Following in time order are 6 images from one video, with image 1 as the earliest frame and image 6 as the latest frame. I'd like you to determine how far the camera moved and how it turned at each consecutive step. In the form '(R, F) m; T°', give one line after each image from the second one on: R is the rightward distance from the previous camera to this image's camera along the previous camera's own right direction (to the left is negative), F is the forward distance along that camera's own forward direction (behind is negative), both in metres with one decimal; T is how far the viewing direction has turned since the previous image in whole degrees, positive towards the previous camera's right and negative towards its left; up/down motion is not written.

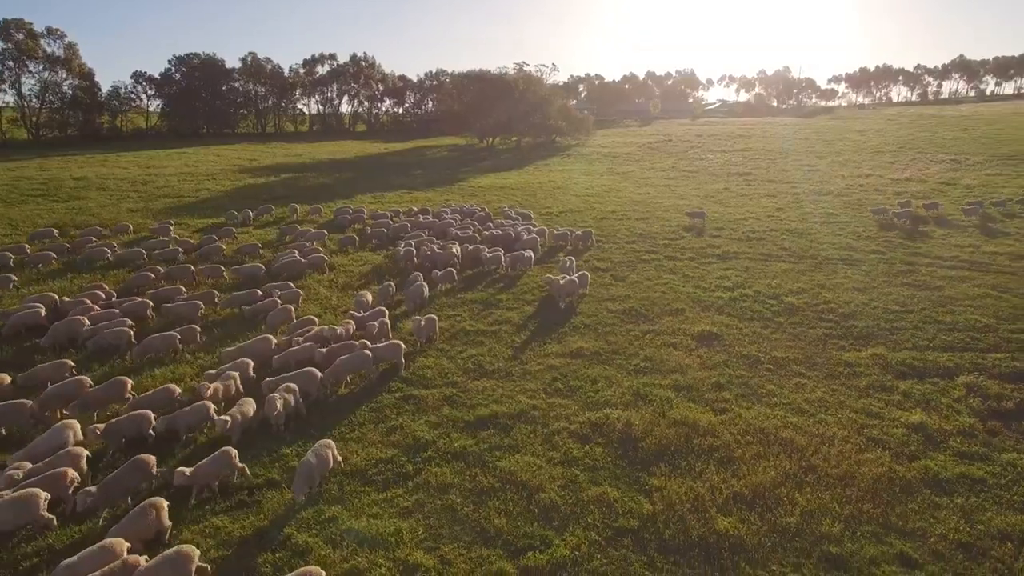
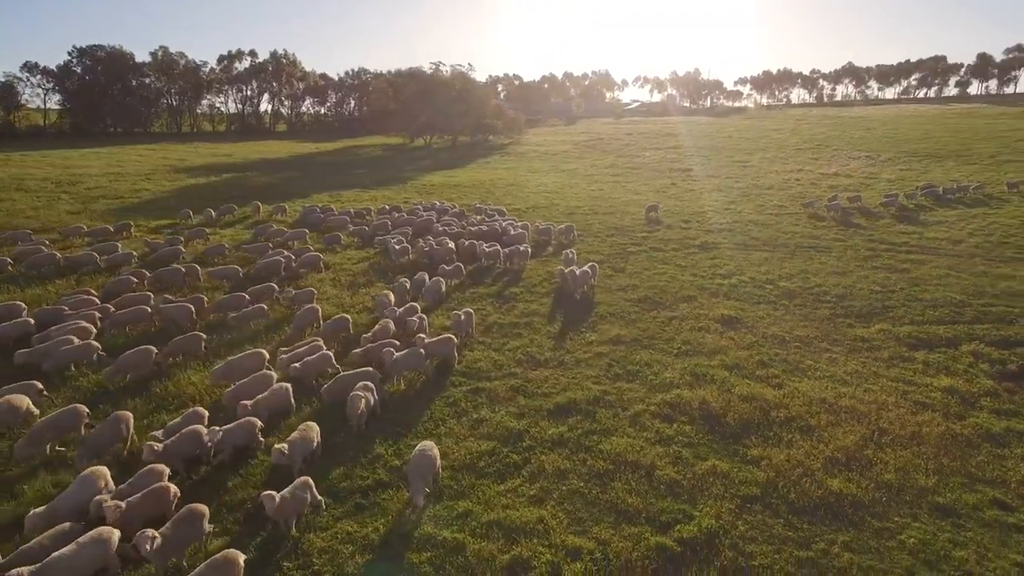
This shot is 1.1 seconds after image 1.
(-2.8, +0.1) m; +8°
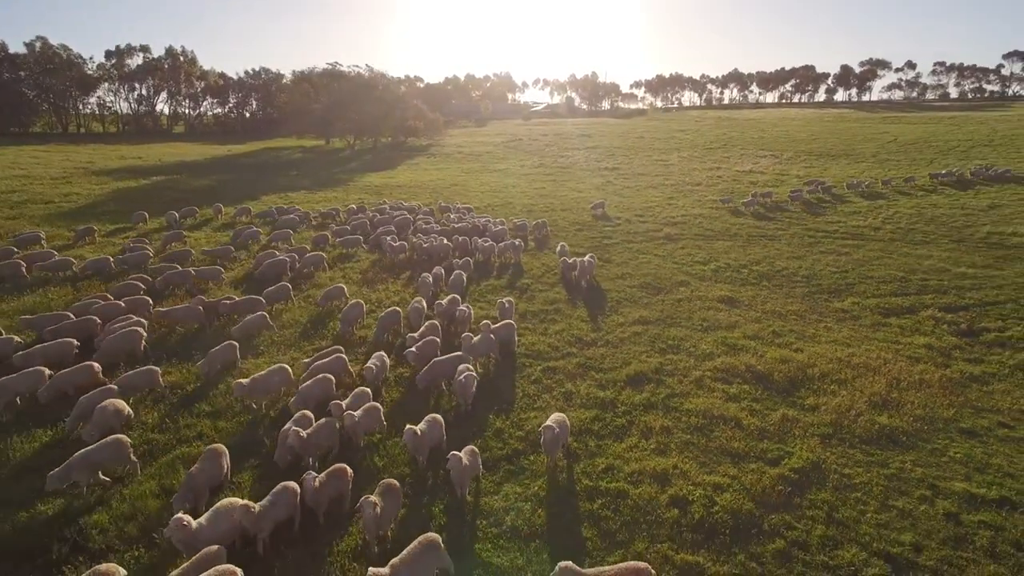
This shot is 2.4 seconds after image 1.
(-3.4, -0.8) m; +9°
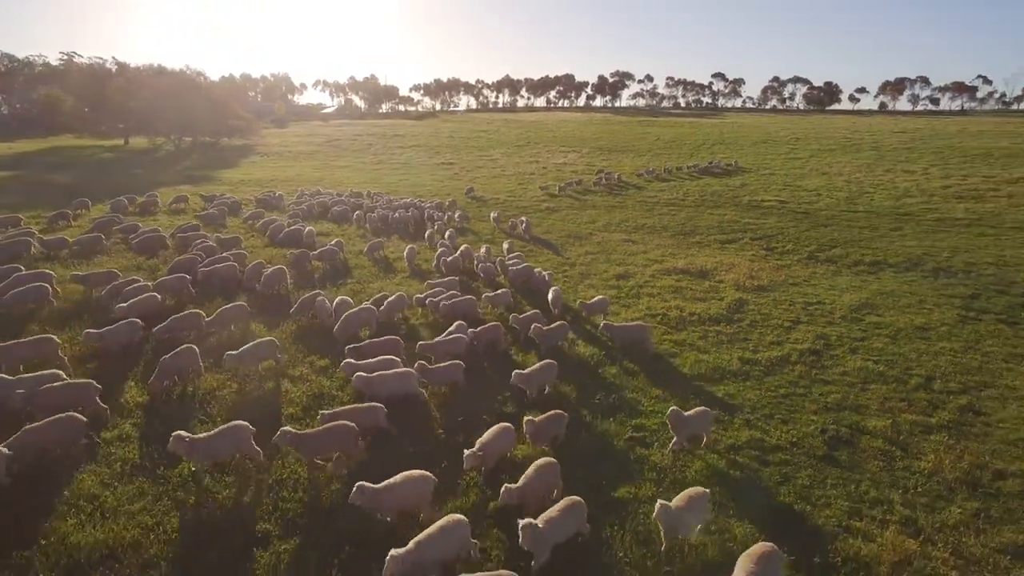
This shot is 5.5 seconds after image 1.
(-7.7, -5.1) m; +20°
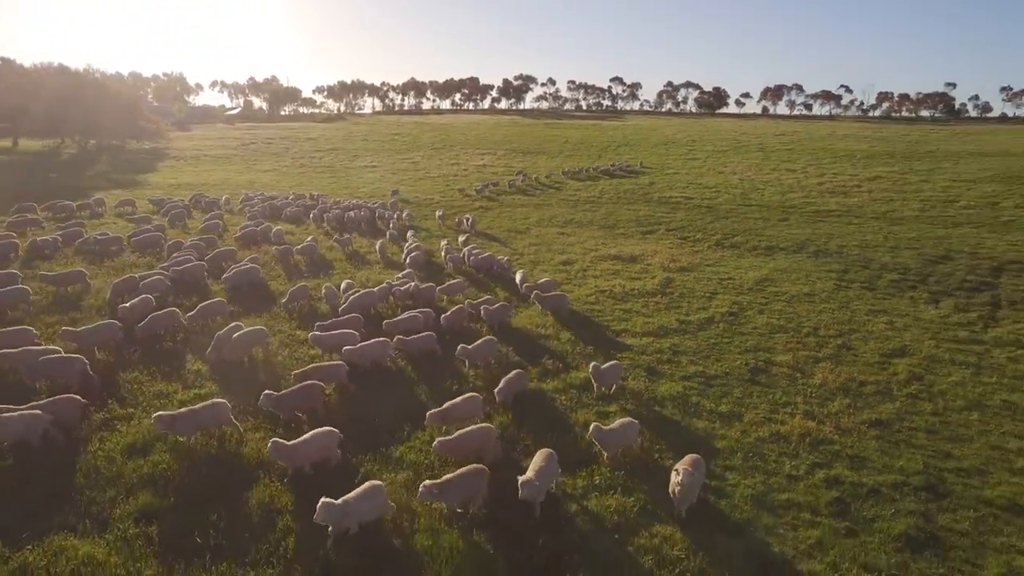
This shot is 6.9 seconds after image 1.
(-1.9, -2.6) m; +8°
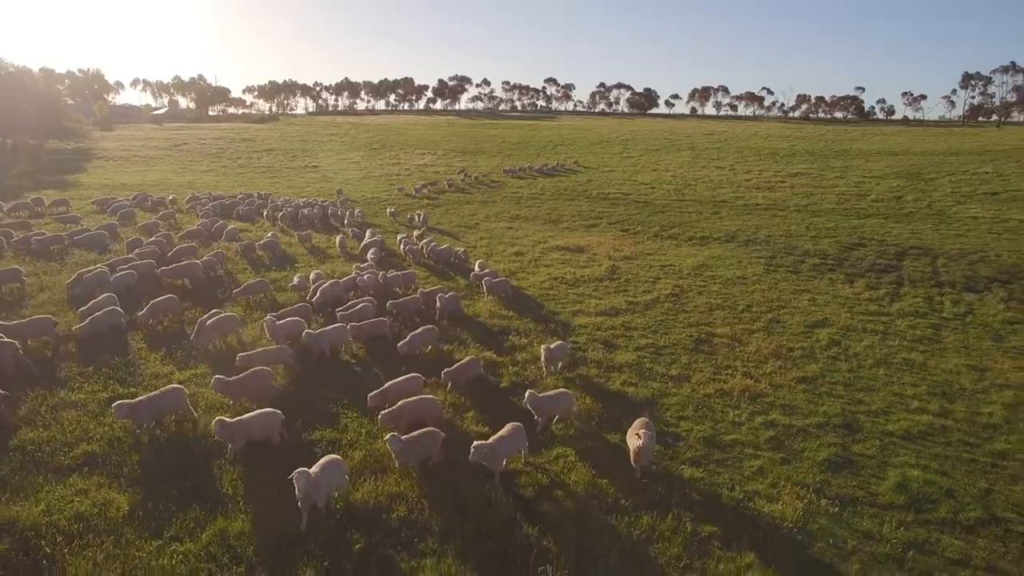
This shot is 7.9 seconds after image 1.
(-0.7, -1.1) m; +6°
